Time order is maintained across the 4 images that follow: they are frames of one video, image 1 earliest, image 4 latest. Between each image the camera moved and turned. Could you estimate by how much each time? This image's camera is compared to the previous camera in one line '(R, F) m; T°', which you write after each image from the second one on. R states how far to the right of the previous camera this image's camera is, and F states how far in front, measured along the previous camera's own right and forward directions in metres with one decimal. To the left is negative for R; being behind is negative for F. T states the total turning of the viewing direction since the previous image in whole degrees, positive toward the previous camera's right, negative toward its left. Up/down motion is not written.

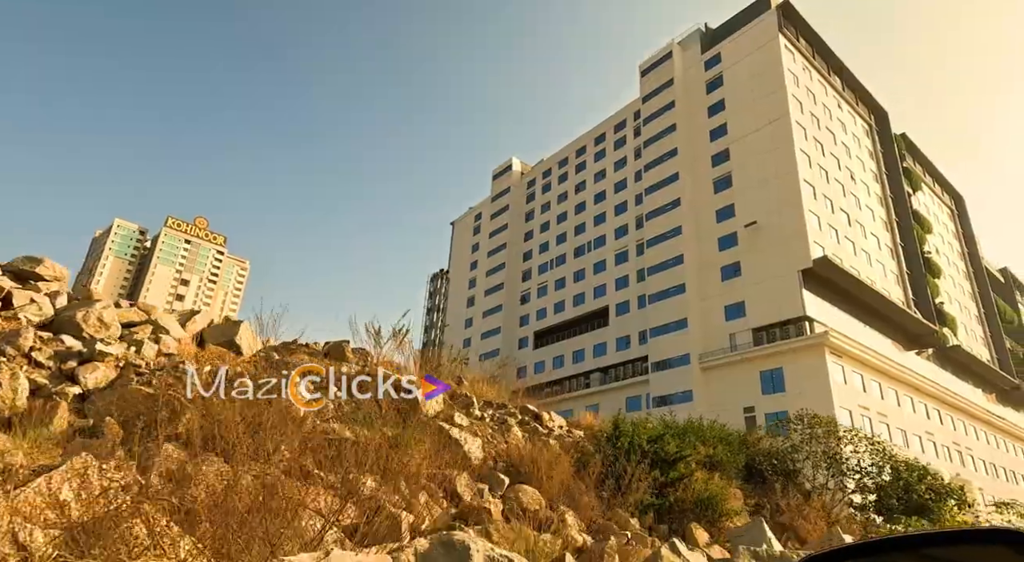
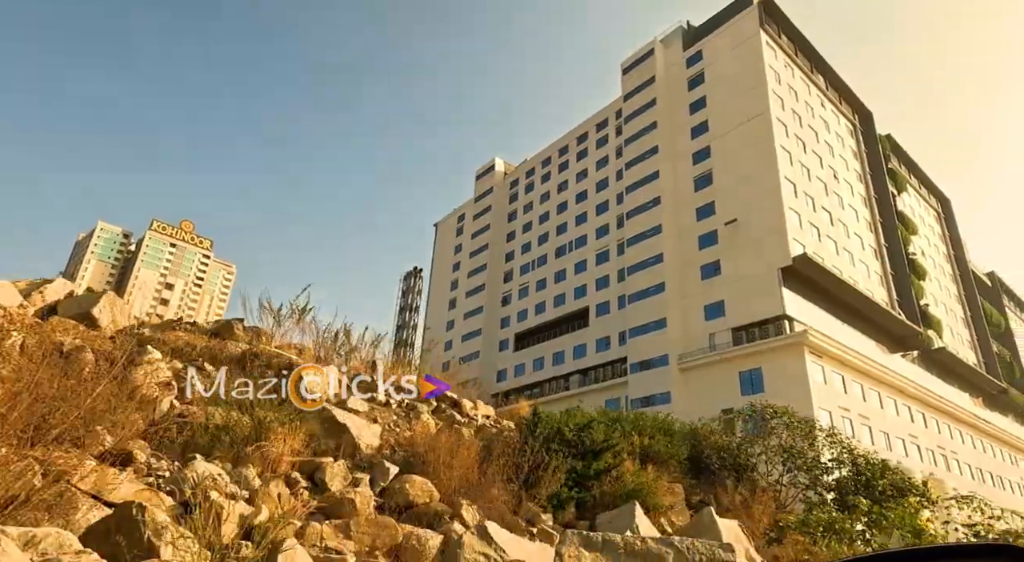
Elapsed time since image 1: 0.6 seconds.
(+1.3, +1.0) m; +1°
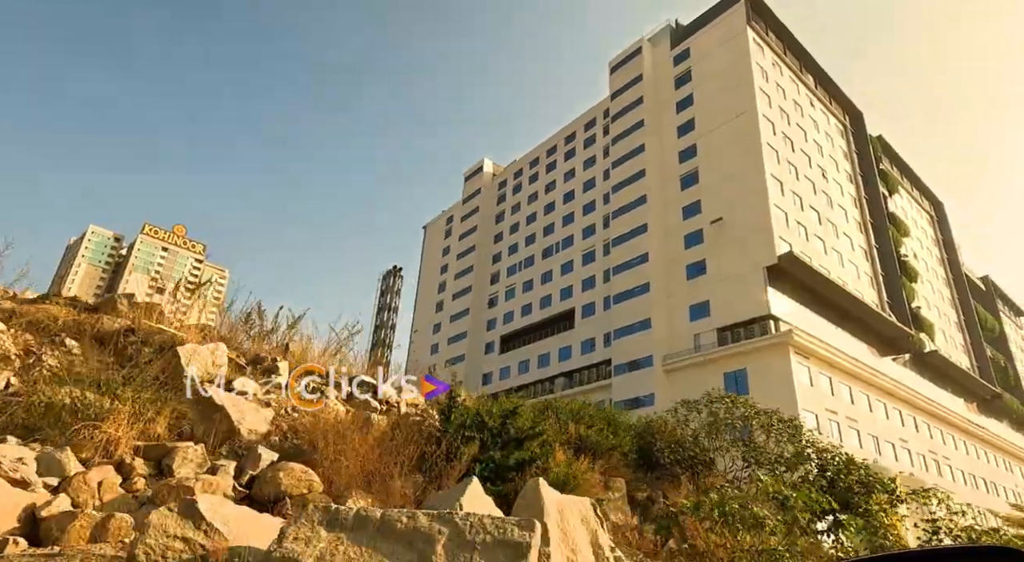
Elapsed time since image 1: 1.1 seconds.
(+1.1, +0.9) m; 0°
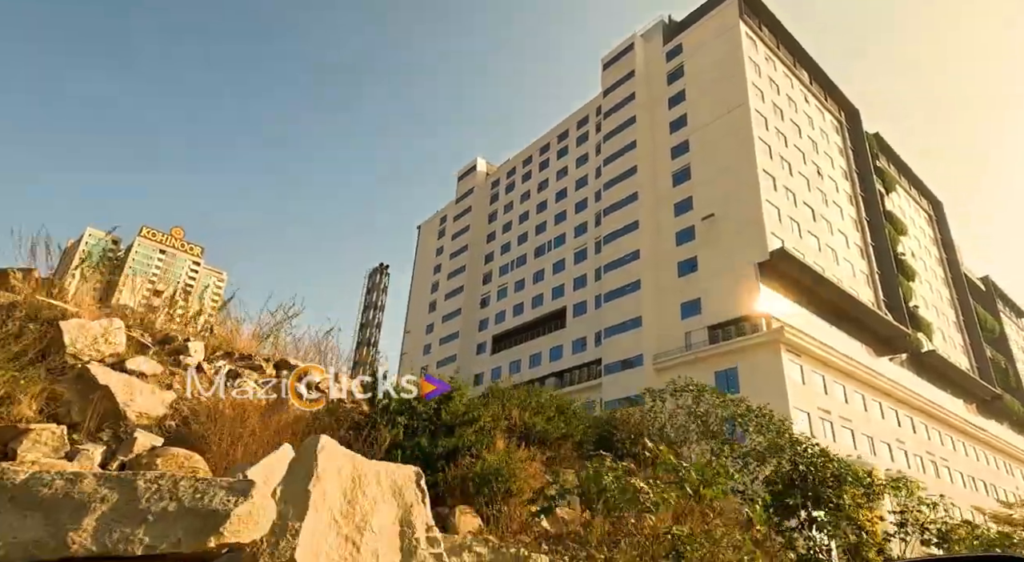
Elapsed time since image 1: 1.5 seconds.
(+0.8, +0.7) m; 0°
